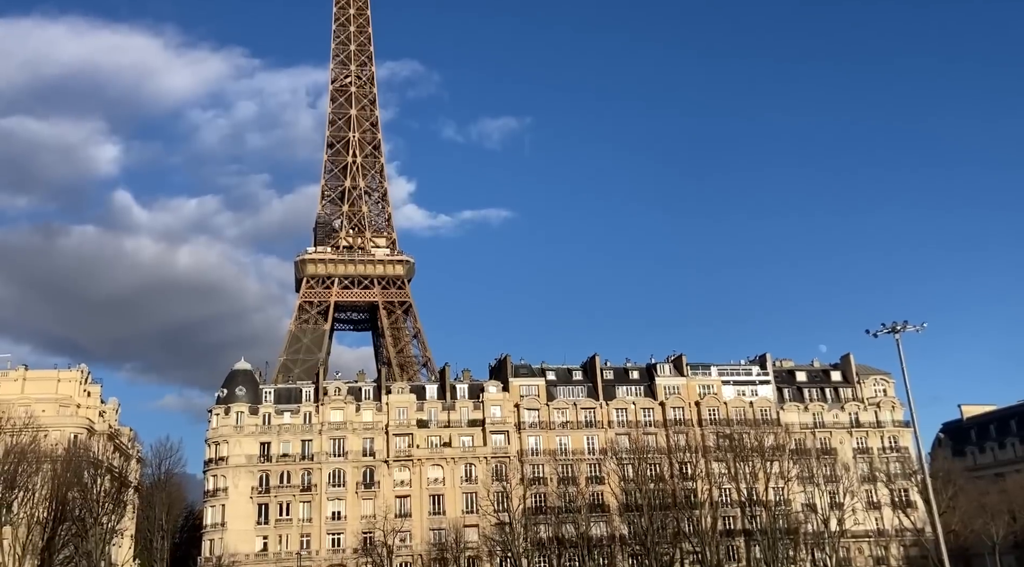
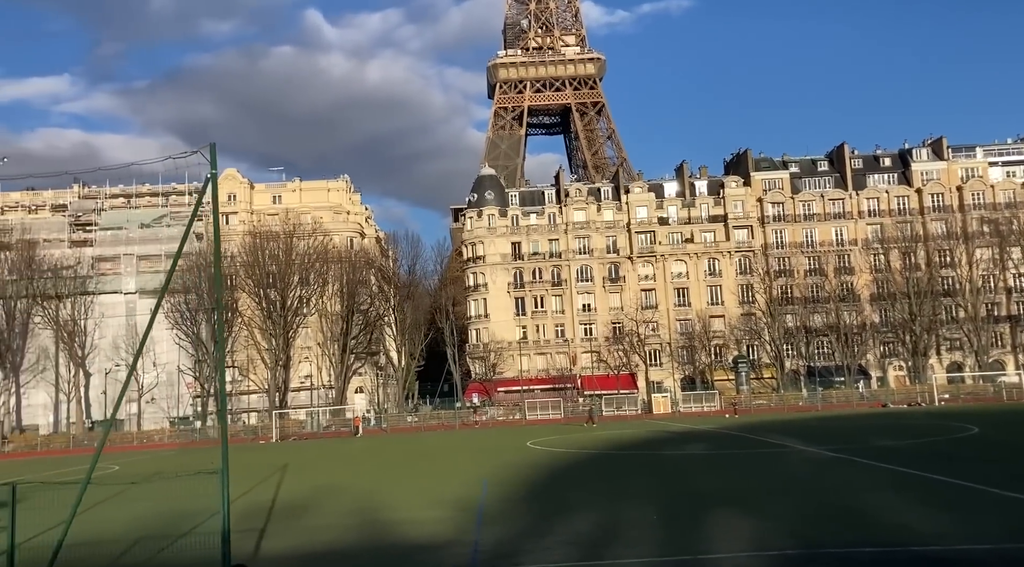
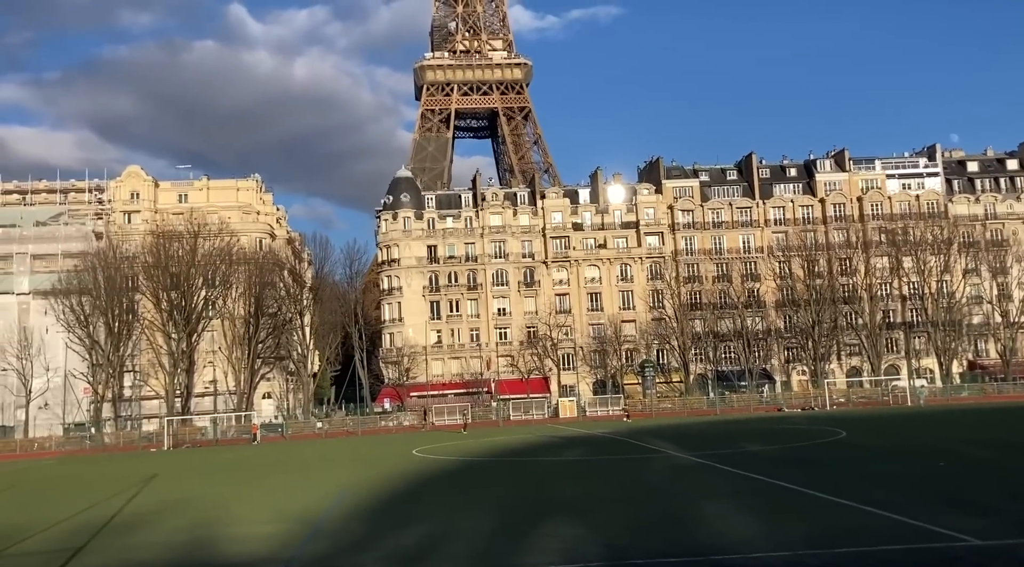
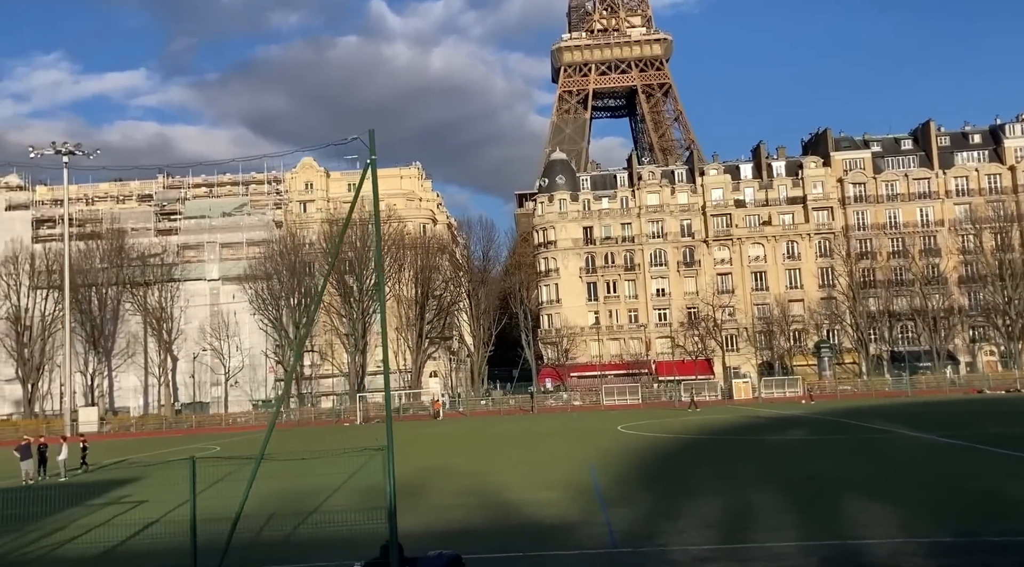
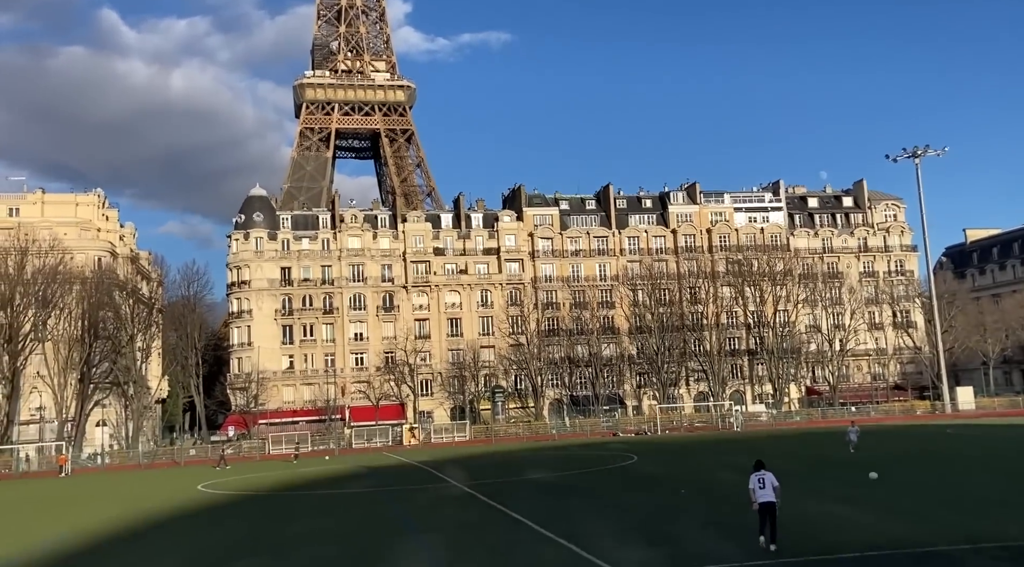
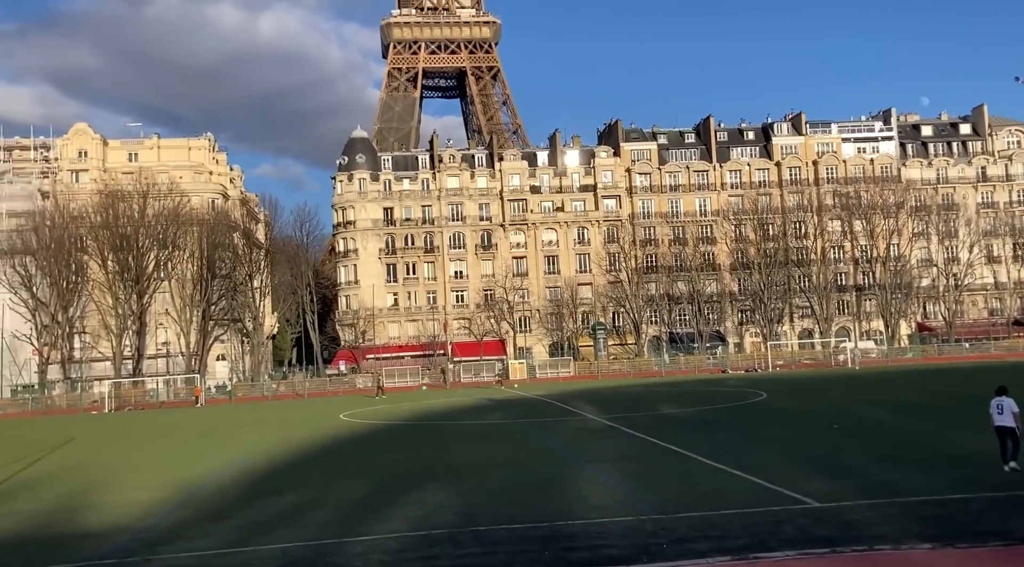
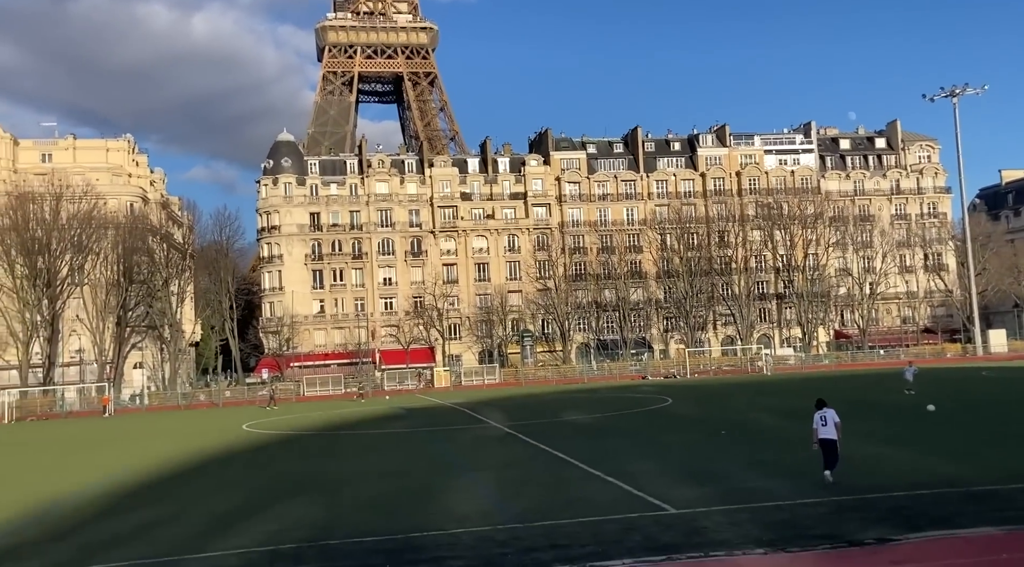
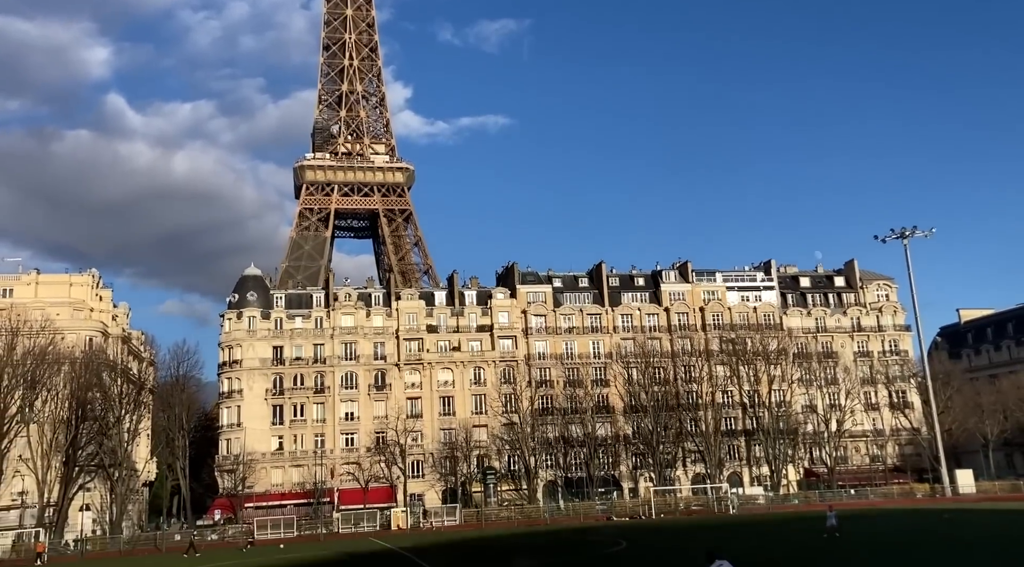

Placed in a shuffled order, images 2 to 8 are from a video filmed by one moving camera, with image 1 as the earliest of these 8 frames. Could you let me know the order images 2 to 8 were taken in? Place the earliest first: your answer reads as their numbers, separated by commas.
8, 5, 7, 6, 3, 2, 4
